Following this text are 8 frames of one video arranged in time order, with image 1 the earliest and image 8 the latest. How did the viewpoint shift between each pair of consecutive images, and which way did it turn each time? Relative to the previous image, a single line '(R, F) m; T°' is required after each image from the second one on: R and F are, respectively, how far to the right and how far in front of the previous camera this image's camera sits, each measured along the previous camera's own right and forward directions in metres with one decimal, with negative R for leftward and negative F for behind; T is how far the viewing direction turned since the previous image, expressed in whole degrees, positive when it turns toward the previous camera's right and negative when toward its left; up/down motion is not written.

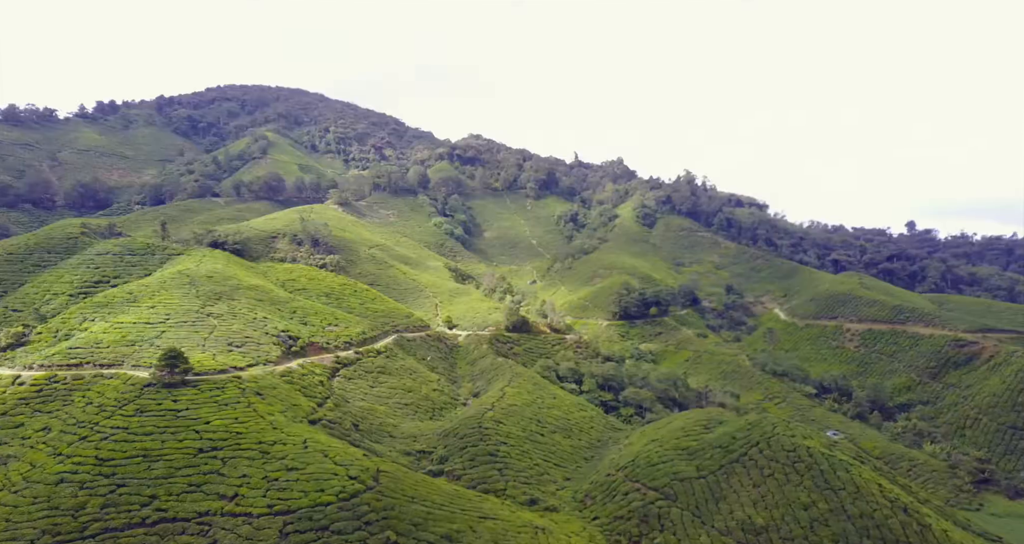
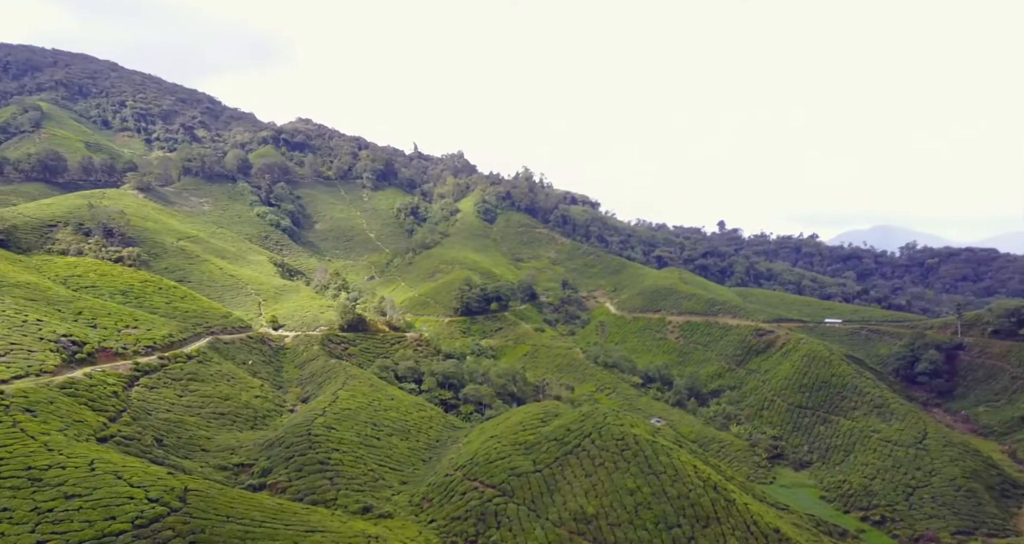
(+2.5, +2.2) m; +13°
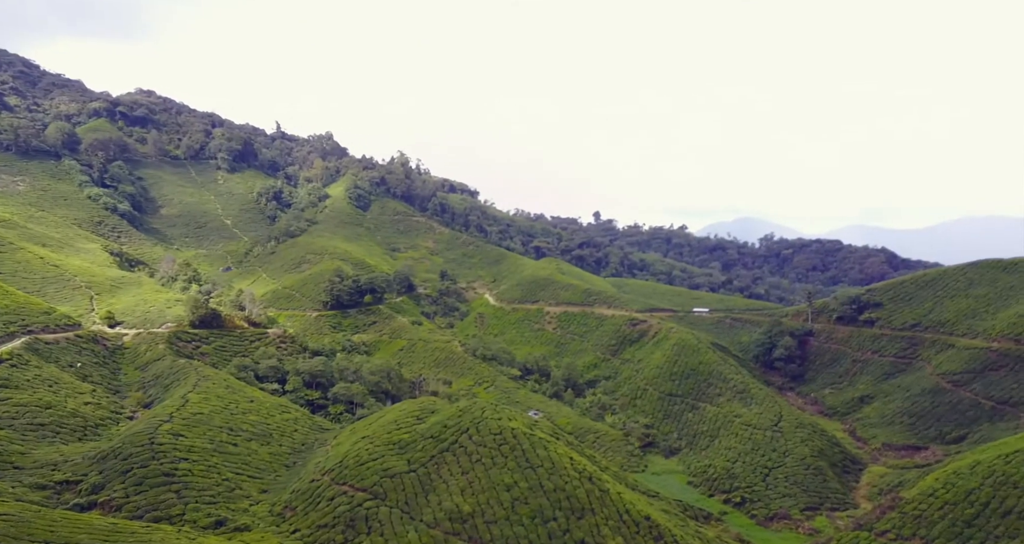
(+2.5, +2.9) m; +10°
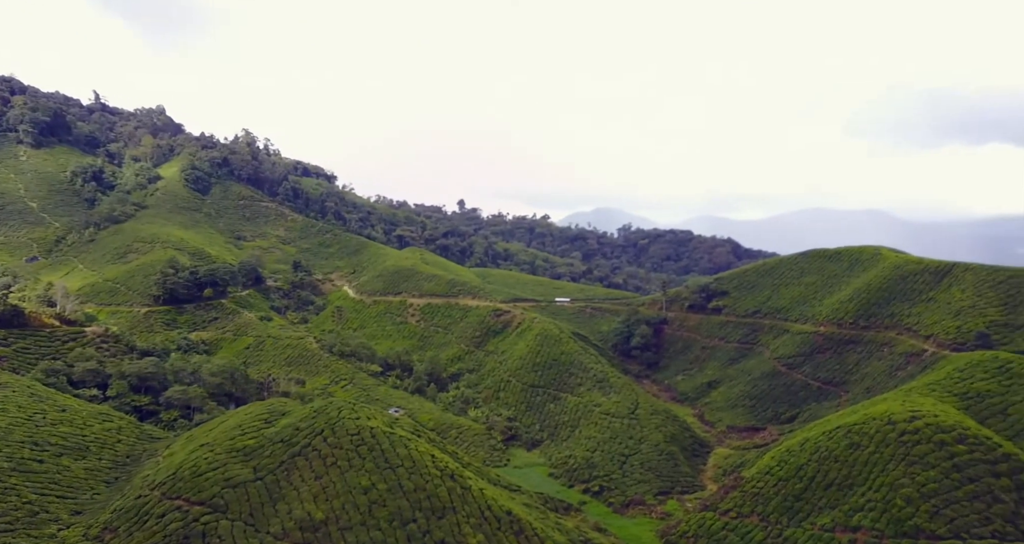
(+3.1, +2.6) m; +10°
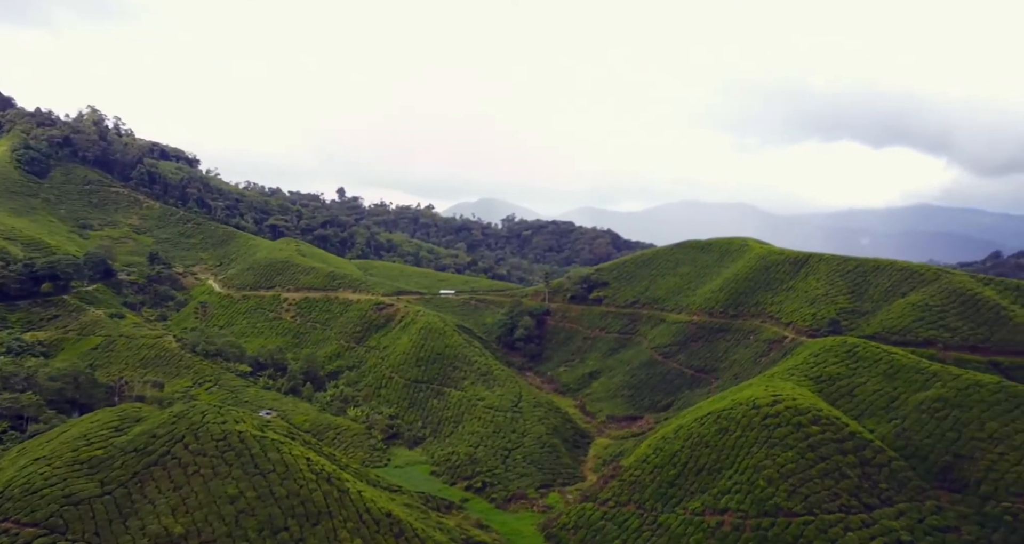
(+2.7, +1.8) m; +8°
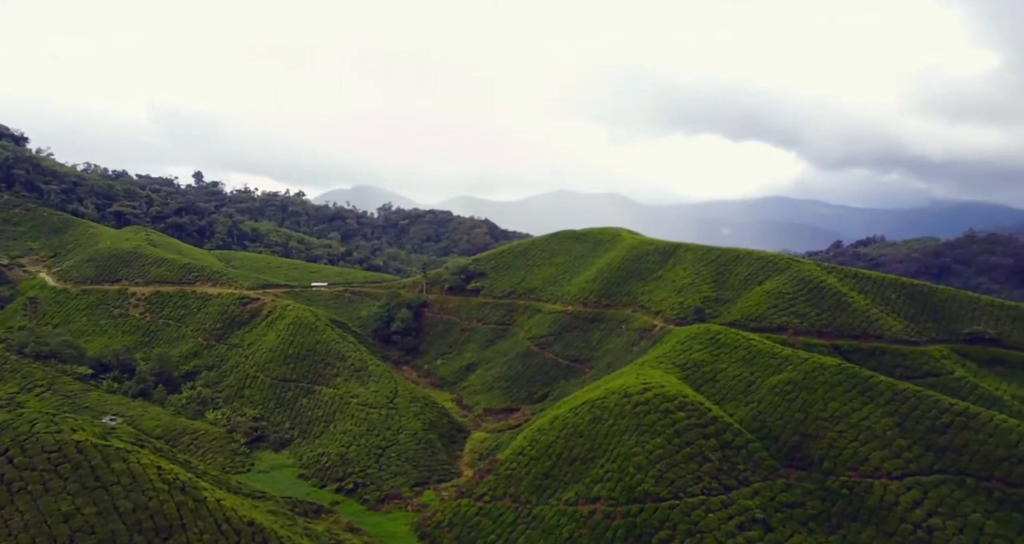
(+3.0, +1.6) m; +9°
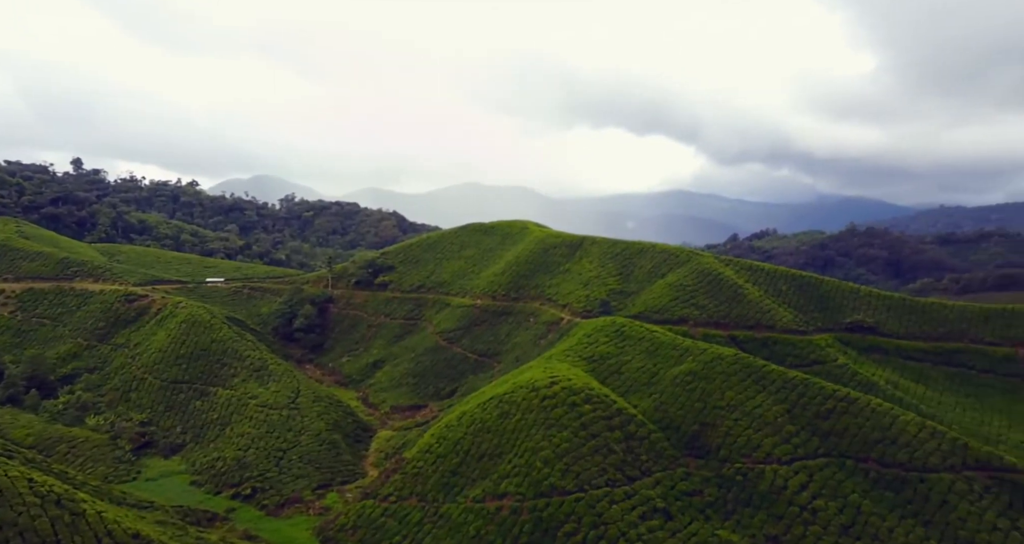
(+2.3, +0.9) m; +6°
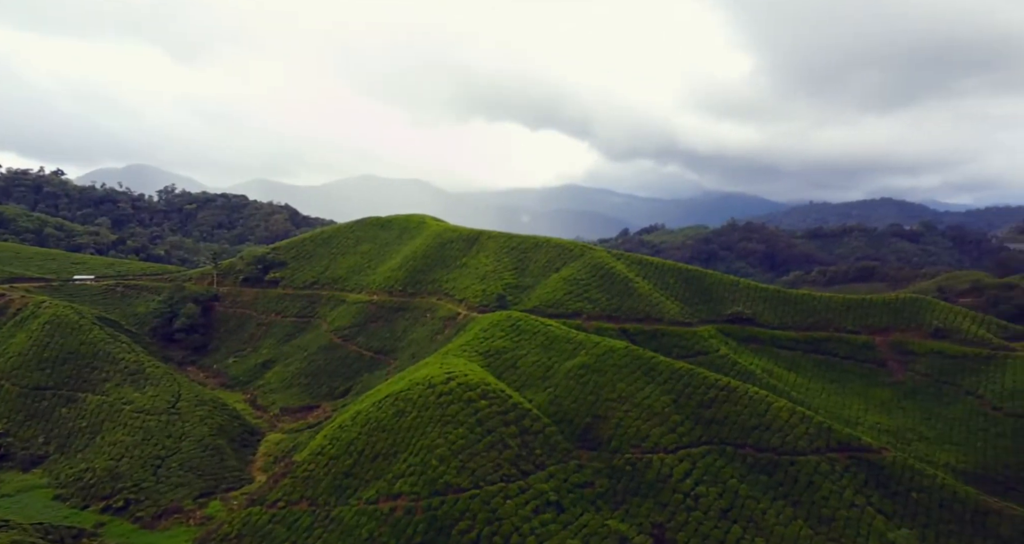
(+2.6, +0.7) m; +7°
